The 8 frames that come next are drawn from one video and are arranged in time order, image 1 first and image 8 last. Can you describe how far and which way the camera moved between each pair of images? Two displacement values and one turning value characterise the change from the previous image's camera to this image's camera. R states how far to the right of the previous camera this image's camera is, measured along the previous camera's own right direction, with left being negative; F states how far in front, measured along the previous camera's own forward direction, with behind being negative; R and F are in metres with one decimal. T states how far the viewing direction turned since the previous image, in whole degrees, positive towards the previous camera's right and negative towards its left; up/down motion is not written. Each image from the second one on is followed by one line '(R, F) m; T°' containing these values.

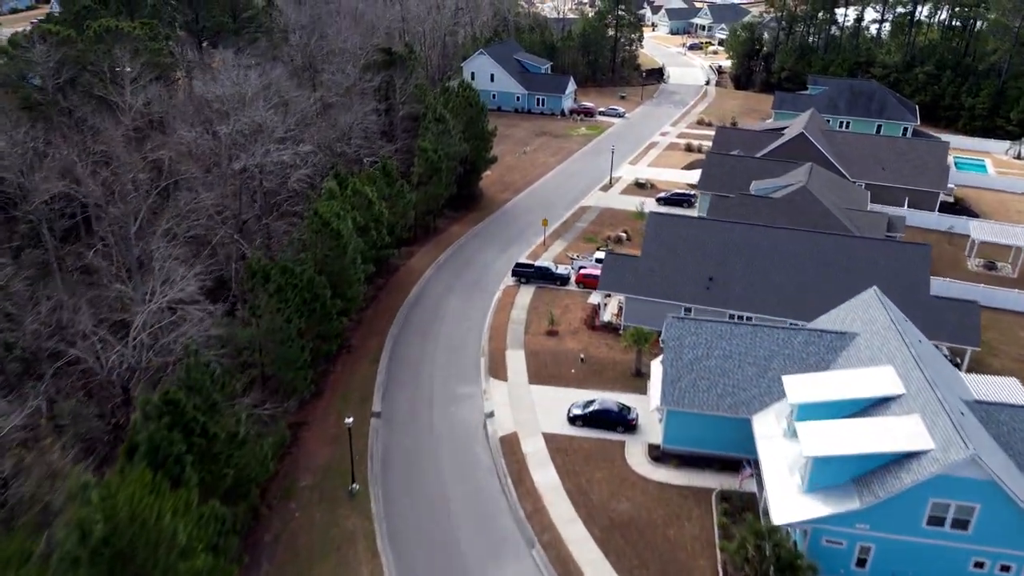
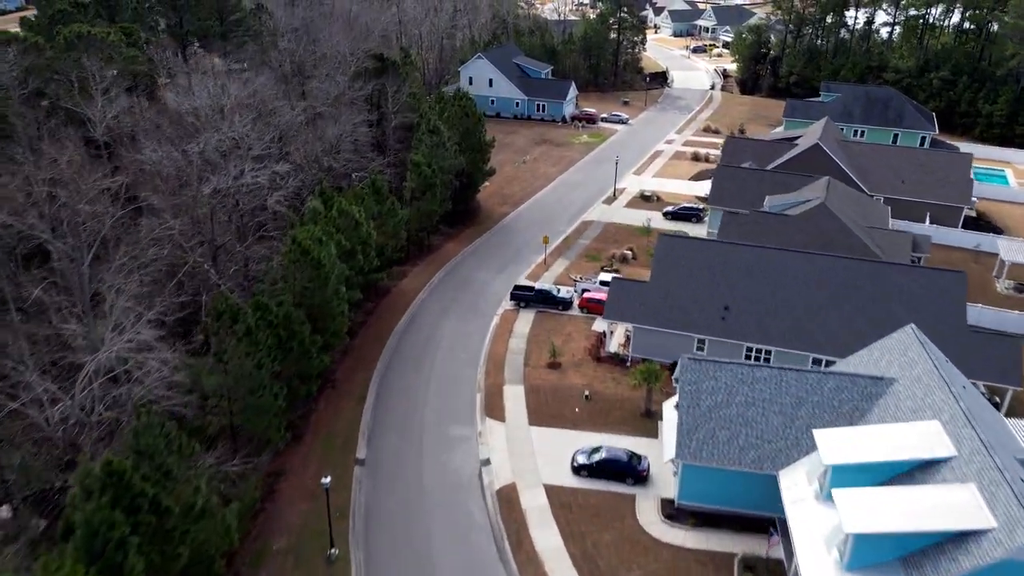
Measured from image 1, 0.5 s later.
(+0.1, +2.5) m; 0°
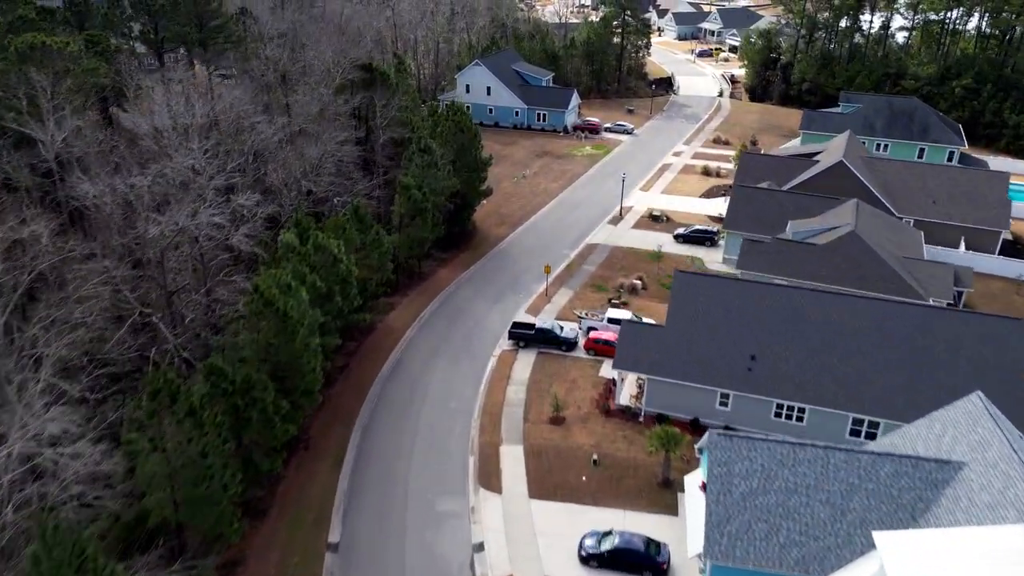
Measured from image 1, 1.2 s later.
(+0.1, +3.4) m; 0°
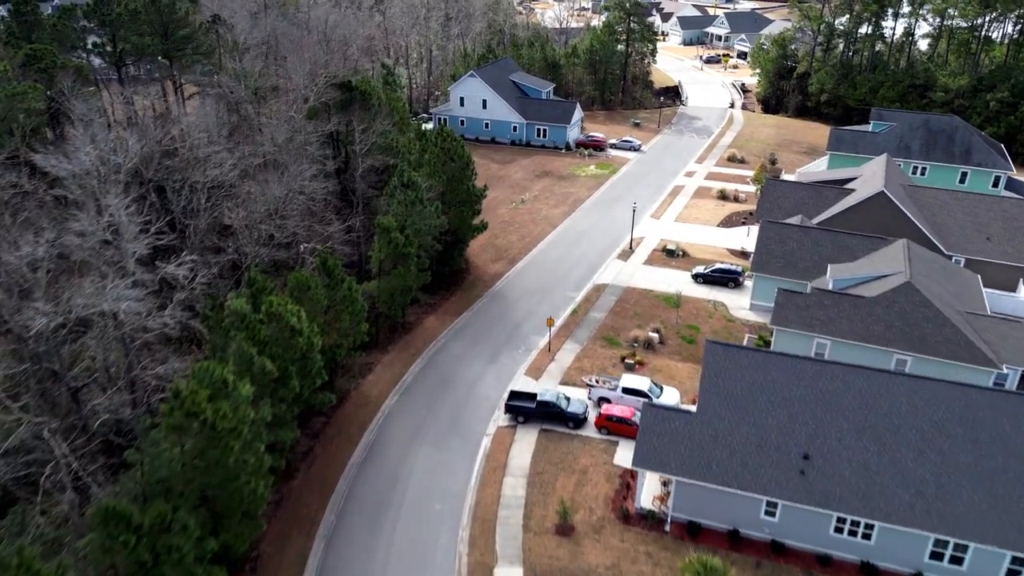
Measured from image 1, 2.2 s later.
(+0.1, +4.9) m; 0°
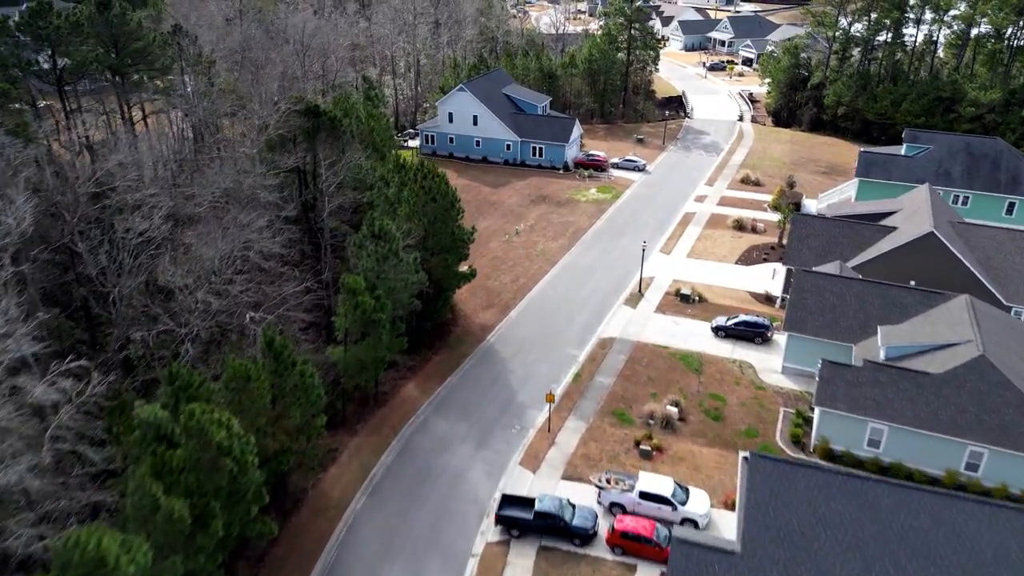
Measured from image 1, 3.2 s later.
(+0.1, +5.0) m; 0°
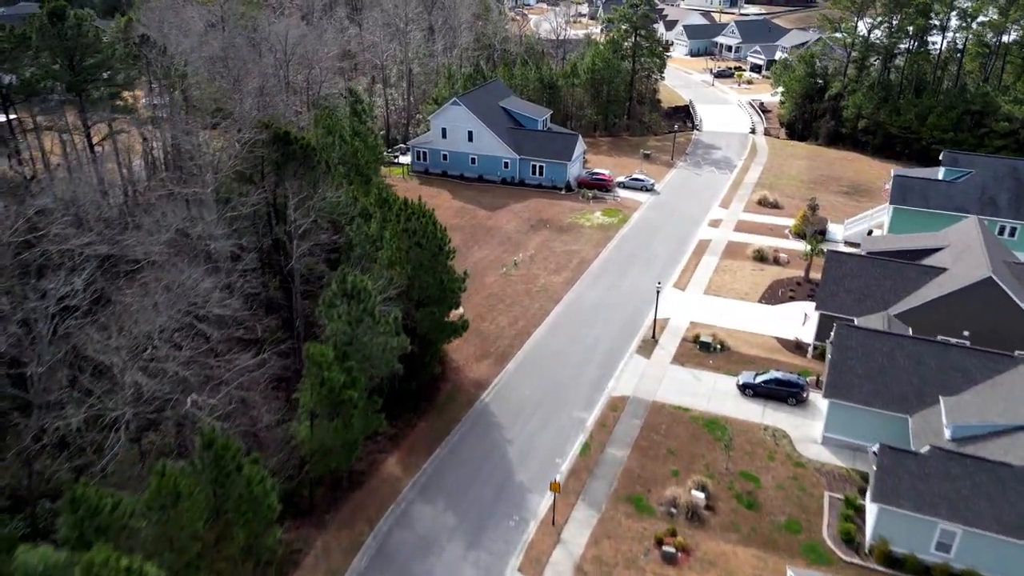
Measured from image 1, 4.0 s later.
(+0.1, +4.1) m; 0°
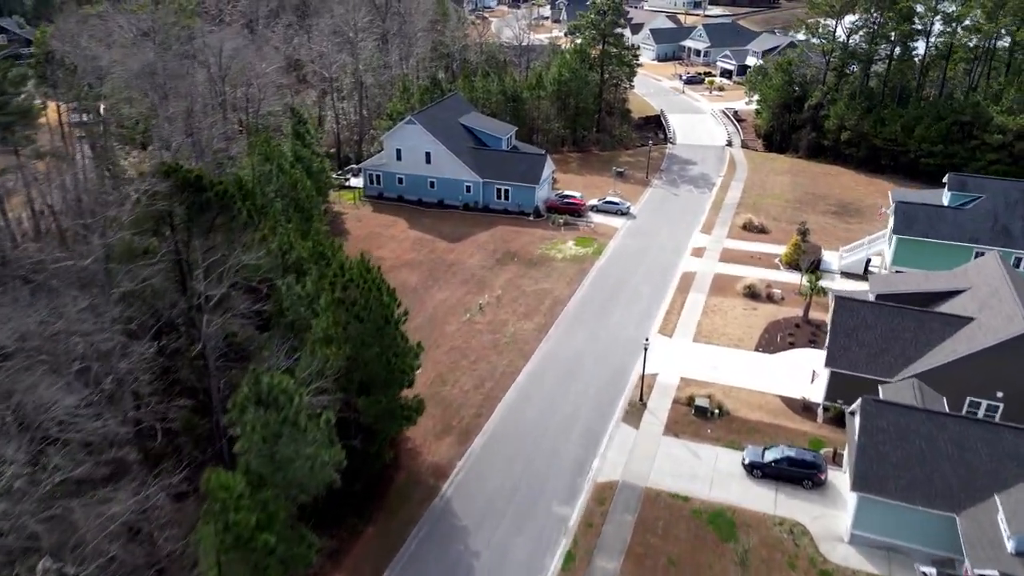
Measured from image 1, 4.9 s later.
(+0.2, +4.6) m; +3°
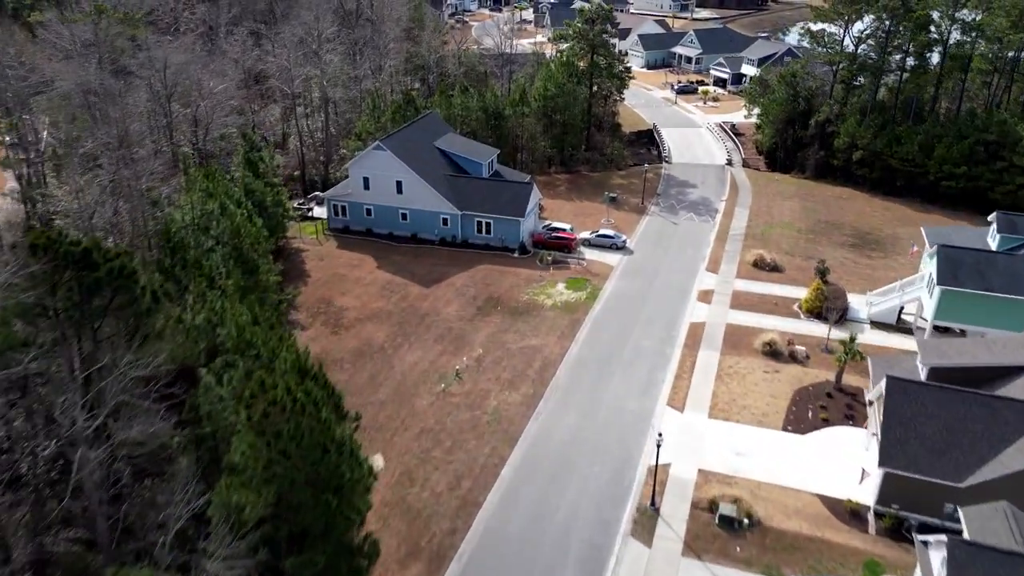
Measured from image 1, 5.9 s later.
(+0.2, +5.2) m; +1°
